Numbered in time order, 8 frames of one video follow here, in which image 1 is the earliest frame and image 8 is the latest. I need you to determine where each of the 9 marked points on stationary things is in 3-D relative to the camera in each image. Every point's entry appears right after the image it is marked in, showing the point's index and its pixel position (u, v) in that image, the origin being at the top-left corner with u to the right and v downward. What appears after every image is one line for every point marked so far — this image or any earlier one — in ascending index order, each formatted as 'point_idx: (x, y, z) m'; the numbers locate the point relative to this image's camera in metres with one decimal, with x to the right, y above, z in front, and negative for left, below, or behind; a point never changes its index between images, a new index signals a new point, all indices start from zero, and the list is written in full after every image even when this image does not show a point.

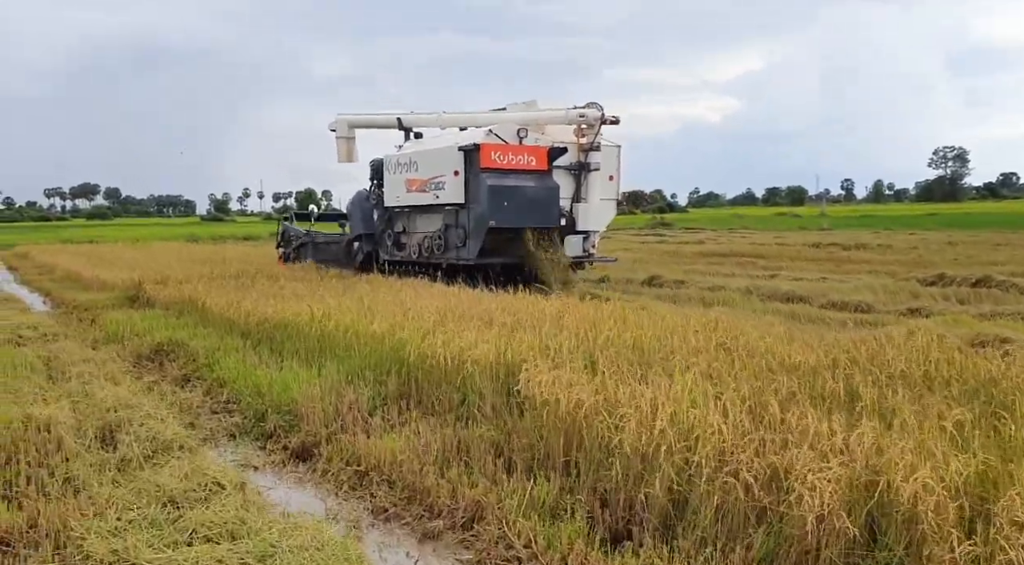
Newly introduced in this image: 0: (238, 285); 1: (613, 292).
0: (-4.0, 0.0, +12.3) m
1: (+1.5, -0.1, +12.5) m
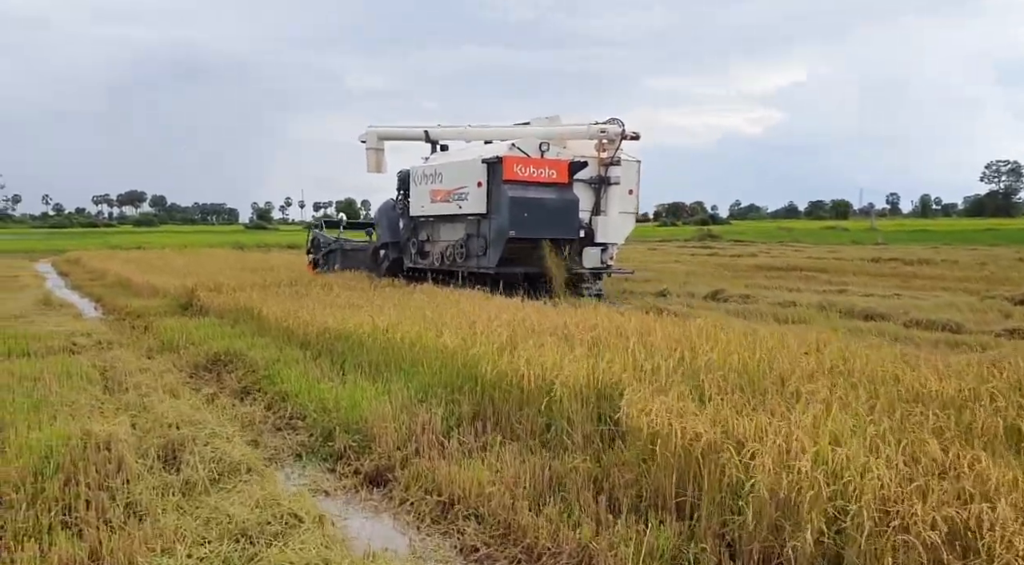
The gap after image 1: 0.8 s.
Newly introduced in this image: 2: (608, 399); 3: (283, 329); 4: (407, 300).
0: (-3.1, -0.2, +12.0) m
1: (+2.4, -0.3, +12.0) m
2: (+0.5, -0.6, +4.7) m
3: (-2.5, -0.5, +9.2) m
4: (-1.2, -0.2, +10.0) m
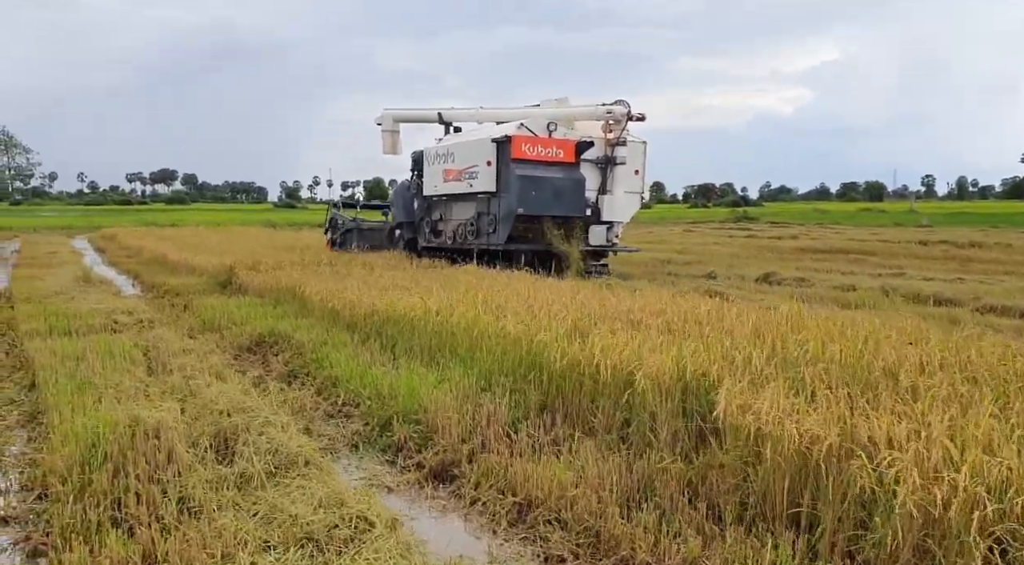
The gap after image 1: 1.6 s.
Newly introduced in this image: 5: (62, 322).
0: (-2.5, +0.1, +11.8) m
1: (+3.0, -0.1, +11.5) m
2: (+0.9, -0.6, +4.3) m
3: (-2.0, -0.3, +8.9) m
4: (-0.6, 0.0, +9.7) m
5: (-4.7, -0.4, +8.8) m
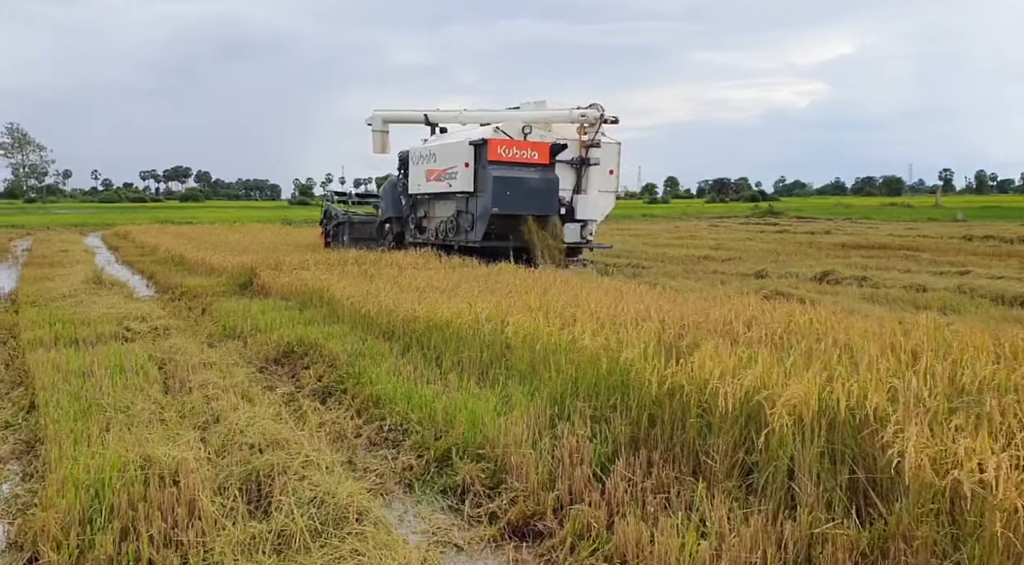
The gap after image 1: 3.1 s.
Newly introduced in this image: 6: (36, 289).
0: (-1.9, +0.1, +10.9) m
1: (+3.5, -0.1, +10.6) m
2: (+1.4, -0.6, +3.5) m
3: (-1.5, -0.3, +8.1) m
4: (-0.1, 0.0, +8.8) m
5: (-4.2, -0.4, +8.1) m
6: (-6.5, -0.1, +11.5) m
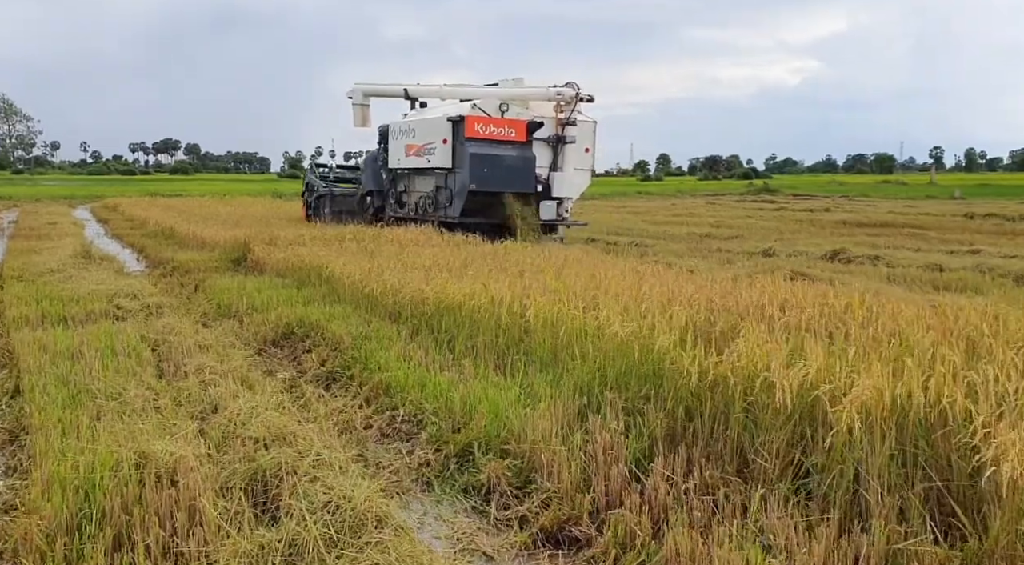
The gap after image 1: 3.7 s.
0: (-1.9, +0.4, +10.5) m
1: (+3.6, +0.2, +10.2) m
2: (+1.5, -0.5, +3.1) m
3: (-1.4, -0.1, +7.7) m
4: (0.0, +0.2, +8.4) m
5: (-4.1, -0.2, +7.7) m
6: (-6.4, +0.3, +11.0) m
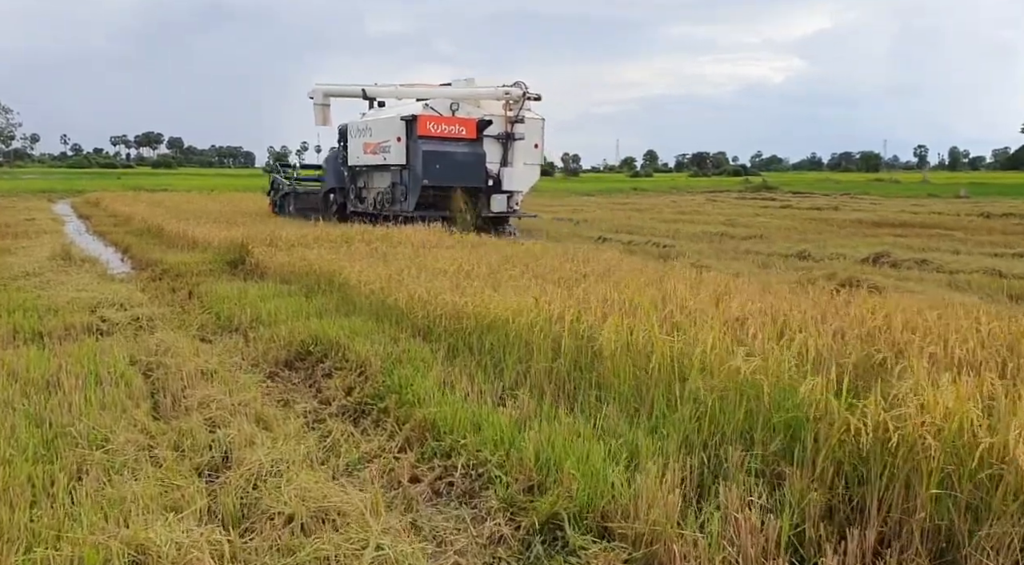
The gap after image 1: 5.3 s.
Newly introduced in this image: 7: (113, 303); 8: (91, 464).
0: (-1.6, +0.4, +9.6) m
1: (+3.9, +0.1, +9.4) m
2: (+1.9, -0.7, +2.2) m
3: (-1.1, -0.2, +6.7) m
4: (+0.3, +0.1, +7.5) m
5: (-3.8, -0.3, +6.7) m
6: (-6.1, +0.2, +10.0) m
7: (-3.6, -0.2, +7.6) m
8: (-1.8, -0.8, +3.7) m
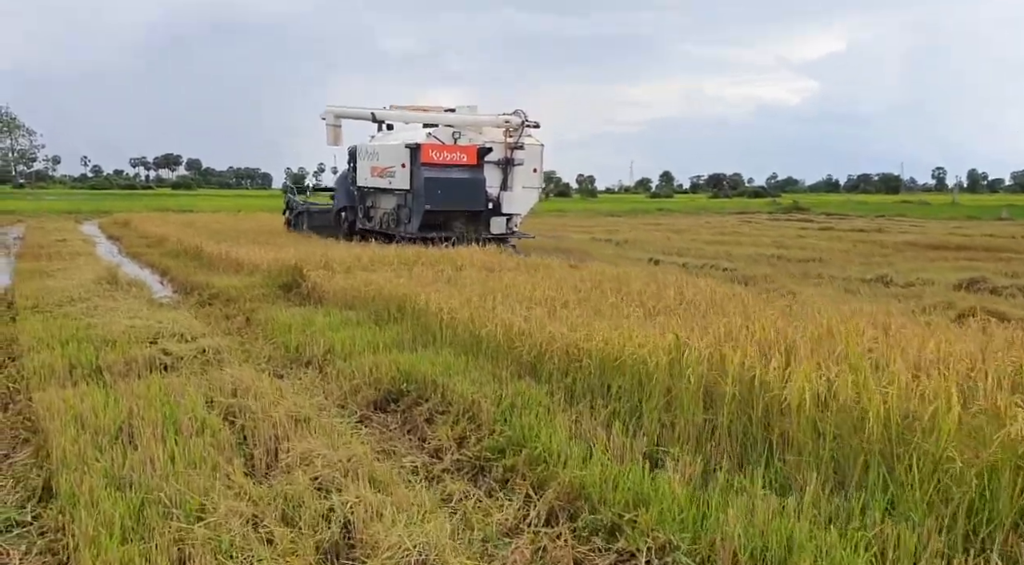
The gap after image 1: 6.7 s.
0: (-0.8, +0.1, +8.9) m
1: (+4.7, -0.2, +8.6) m
2: (+2.6, -0.8, +1.5) m
3: (-0.3, -0.4, +6.0) m
4: (+1.1, -0.1, +6.8) m
5: (-3.0, -0.5, +6.0) m
6: (-5.3, -0.1, +9.4) m
7: (-2.8, -0.4, +7.0) m
8: (-1.1, -0.9, +3.0) m
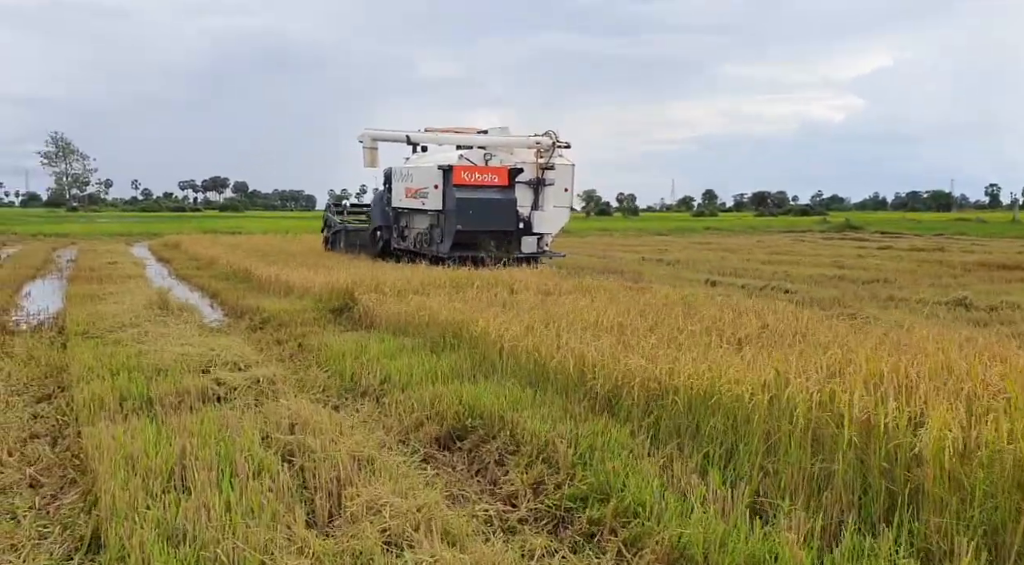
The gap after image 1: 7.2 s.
0: (-0.2, -0.2, +8.5) m
1: (+5.3, -0.4, +8.0) m
2: (+2.8, -0.8, +1.0) m
3: (+0.2, -0.6, +5.7) m
4: (+1.6, -0.3, +6.4) m
5: (-2.6, -0.7, +5.8) m
6: (-4.7, -0.4, +9.3) m
7: (-2.3, -0.6, +6.7) m
8: (-0.8, -1.0, +2.6) m
